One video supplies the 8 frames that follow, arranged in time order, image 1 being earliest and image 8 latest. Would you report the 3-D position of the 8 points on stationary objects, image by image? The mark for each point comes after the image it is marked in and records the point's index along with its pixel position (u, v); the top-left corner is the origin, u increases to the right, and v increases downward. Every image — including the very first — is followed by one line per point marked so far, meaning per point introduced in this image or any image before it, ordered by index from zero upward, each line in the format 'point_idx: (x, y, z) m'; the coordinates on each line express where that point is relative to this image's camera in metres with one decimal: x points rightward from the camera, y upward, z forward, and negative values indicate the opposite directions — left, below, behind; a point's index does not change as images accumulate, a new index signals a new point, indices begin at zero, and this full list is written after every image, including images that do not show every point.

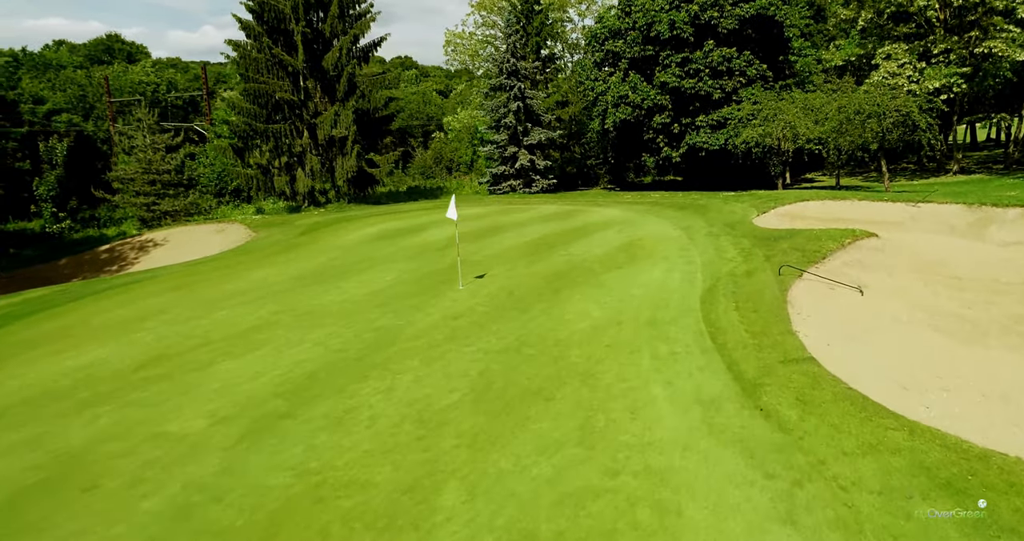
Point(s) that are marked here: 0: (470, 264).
0: (-1.1, +0.1, +17.2) m
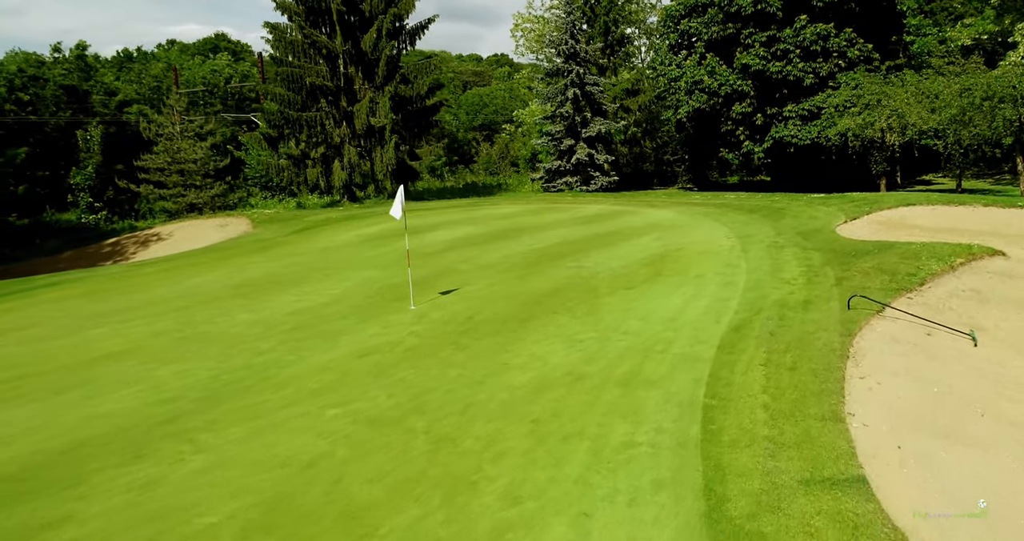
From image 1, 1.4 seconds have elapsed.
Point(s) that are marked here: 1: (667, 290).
0: (-1.3, -0.2, +13.7) m
1: (+2.6, -0.3, +12.1) m
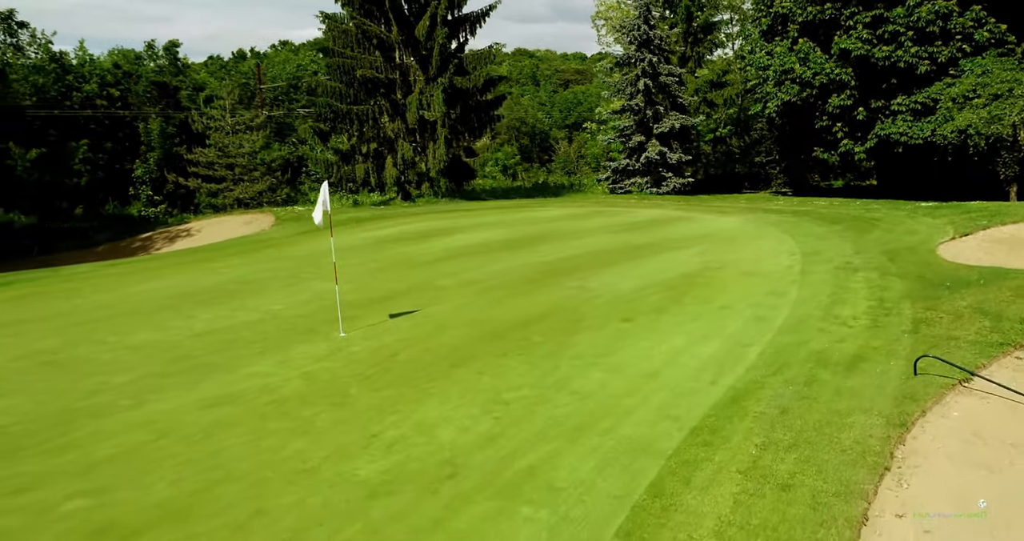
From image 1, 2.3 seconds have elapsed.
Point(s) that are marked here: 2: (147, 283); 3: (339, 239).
0: (-1.6, -0.4, +11.3) m
1: (+2.0, -0.7, +9.1) m
2: (-6.7, -0.2, +13.1) m
3: (-4.2, +0.7, +17.6) m
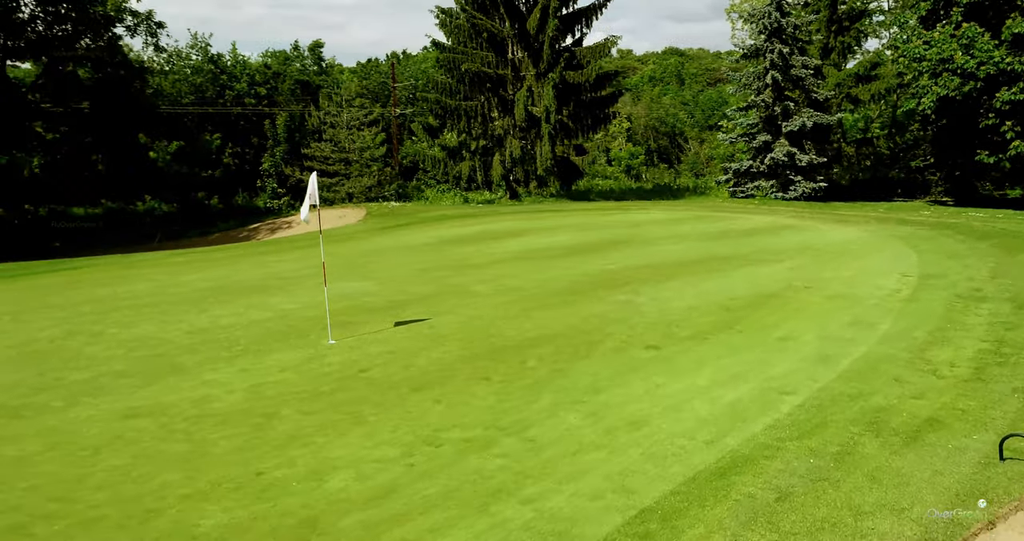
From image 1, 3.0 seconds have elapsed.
0: (-1.1, -0.5, +10.3) m
1: (+2.0, -0.9, +7.4) m
2: (-5.7, -0.1, +13.0) m
3: (-2.4, +0.8, +16.9) m
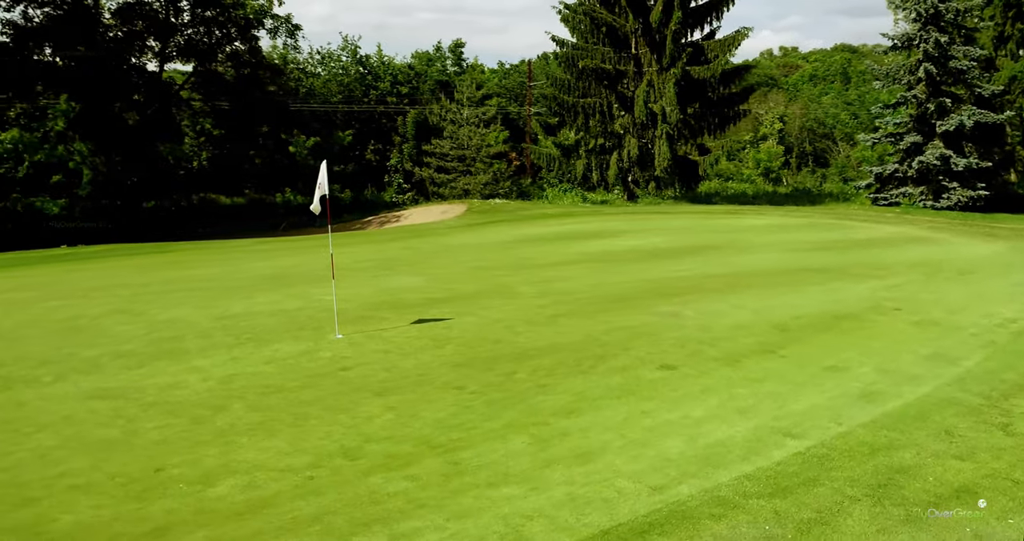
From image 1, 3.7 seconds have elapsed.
0: (-0.6, -0.4, +9.8) m
1: (+1.8, -1.0, +6.4) m
2: (-4.5, +0.2, +13.4) m
3: (-0.4, +0.8, +16.6) m
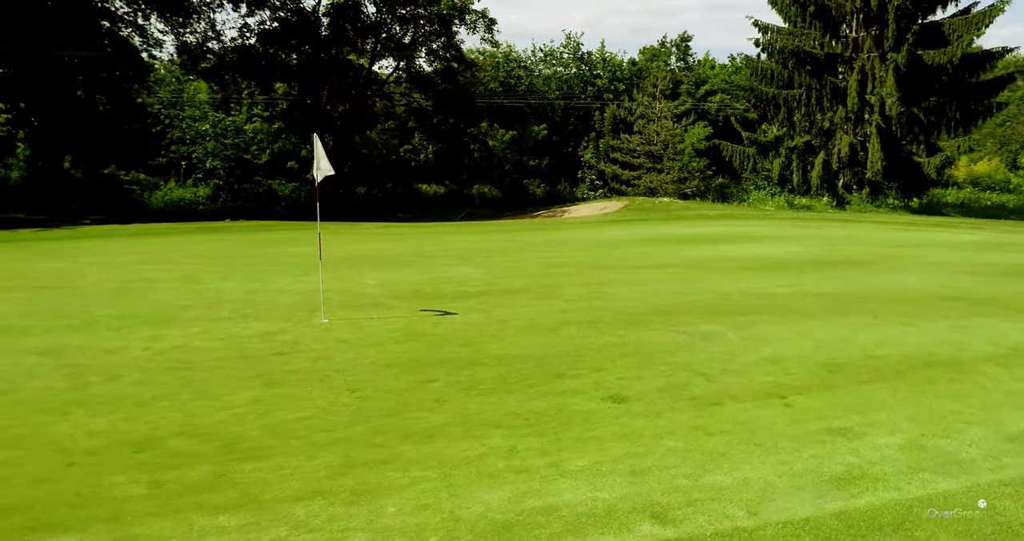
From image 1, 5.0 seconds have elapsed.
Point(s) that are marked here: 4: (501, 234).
0: (-0.2, -0.4, +8.8) m
1: (+0.9, -1.1, +4.8) m
2: (-2.7, +0.5, +13.5) m
3: (+2.3, +0.8, +15.1) m
4: (-0.3, +0.8, +15.4) m
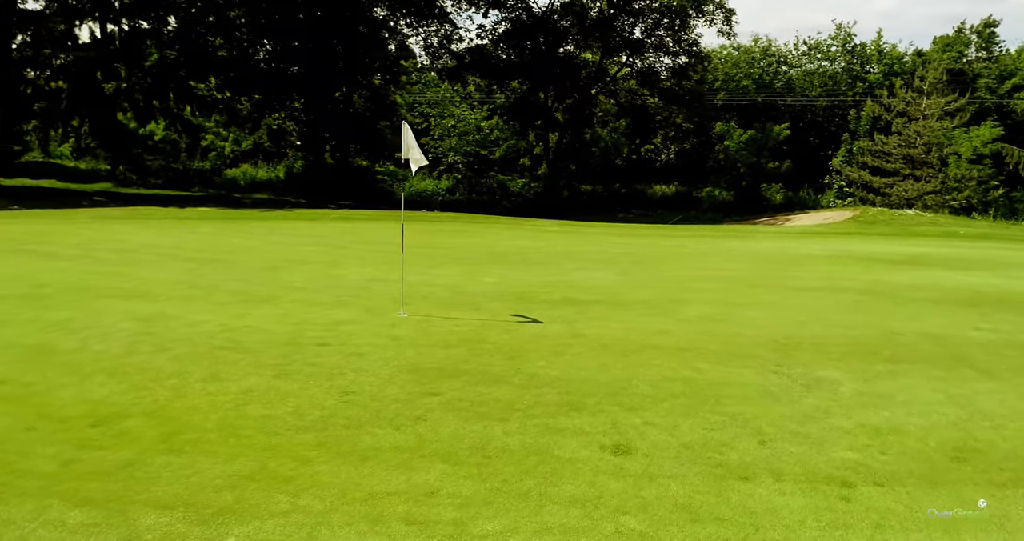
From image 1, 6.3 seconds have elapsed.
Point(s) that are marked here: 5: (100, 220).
0: (+1.0, -0.4, +7.8) m
1: (+0.6, -1.2, +3.7) m
2: (+0.4, +0.5, +13.1) m
3: (+5.6, +0.4, +12.9) m
4: (+3.3, +0.6, +14.0) m
5: (-9.6, +1.2, +16.5) m
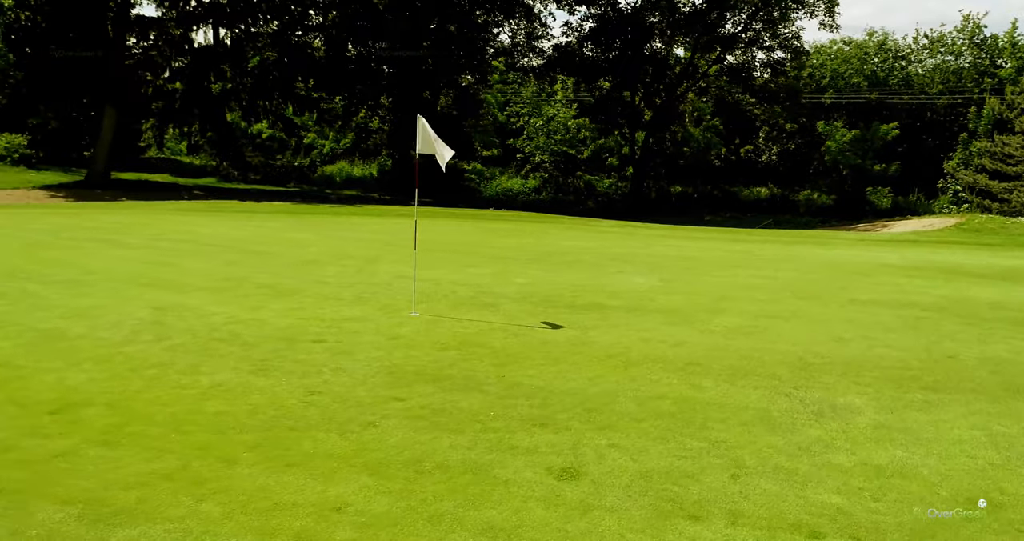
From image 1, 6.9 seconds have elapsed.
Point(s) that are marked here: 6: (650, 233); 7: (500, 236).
0: (+1.2, -0.5, +7.3) m
1: (+0.2, -1.2, +3.3) m
2: (+1.3, +0.5, +12.6) m
3: (+6.4, +0.2, +11.7) m
4: (+4.4, +0.5, +13.2) m
5: (-8.0, +1.4, +17.4) m
6: (+2.8, +0.8, +15.1) m
7: (-0.3, +0.7, +13.5) m
